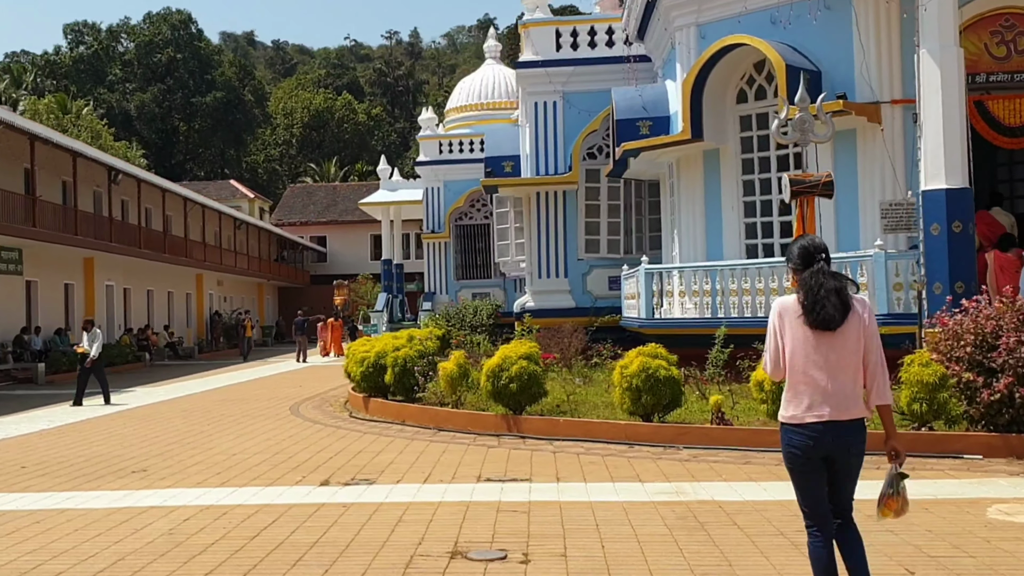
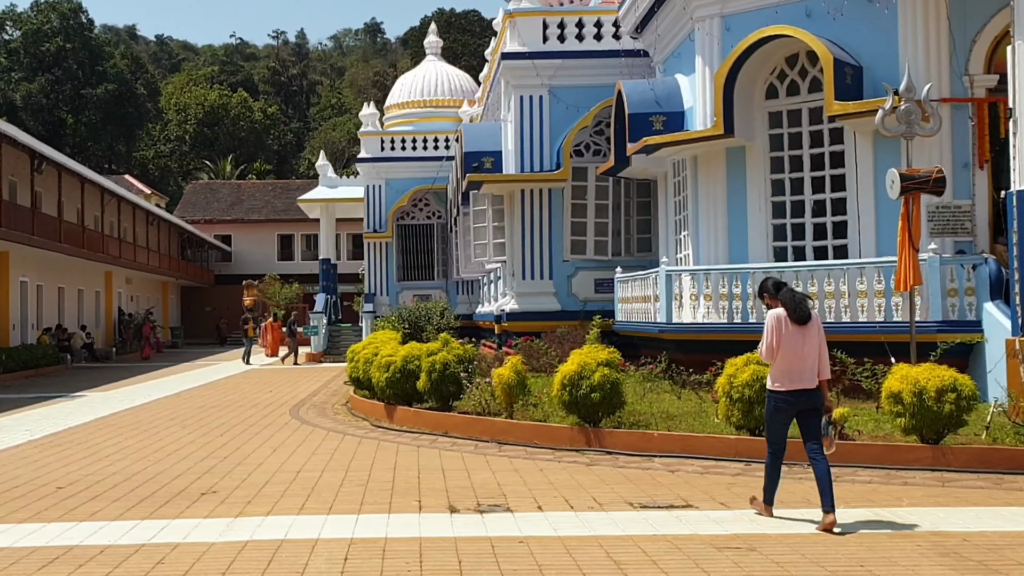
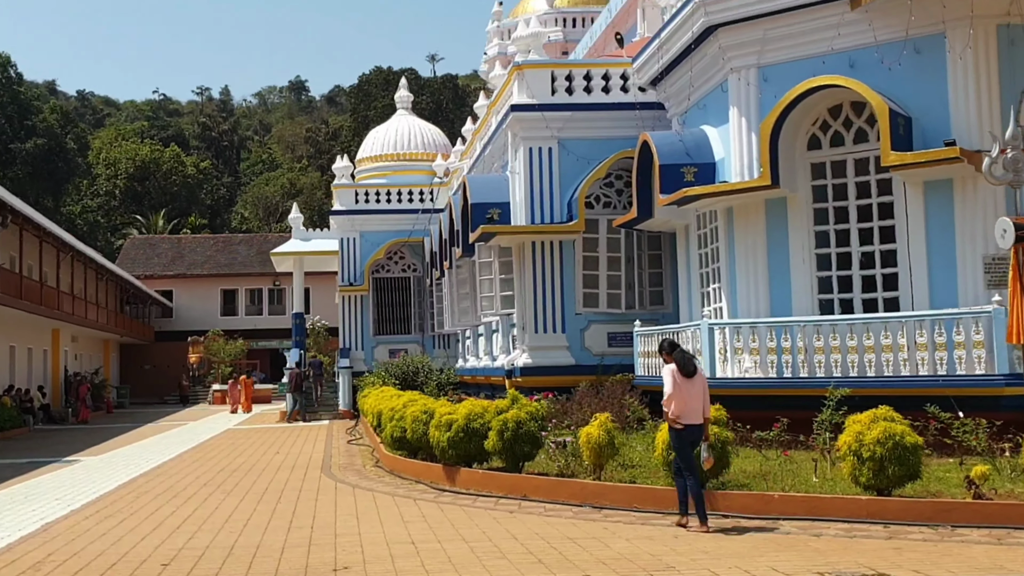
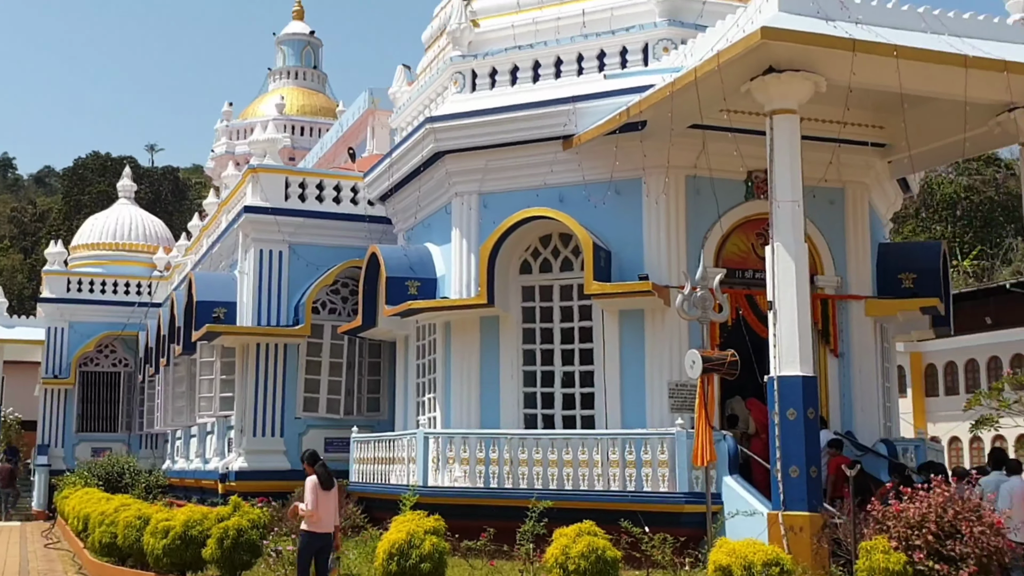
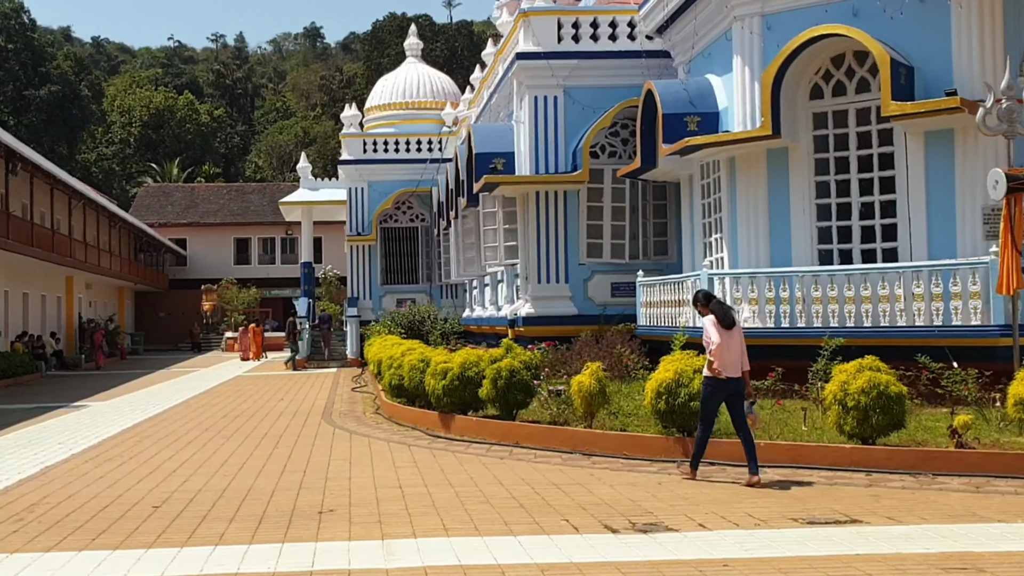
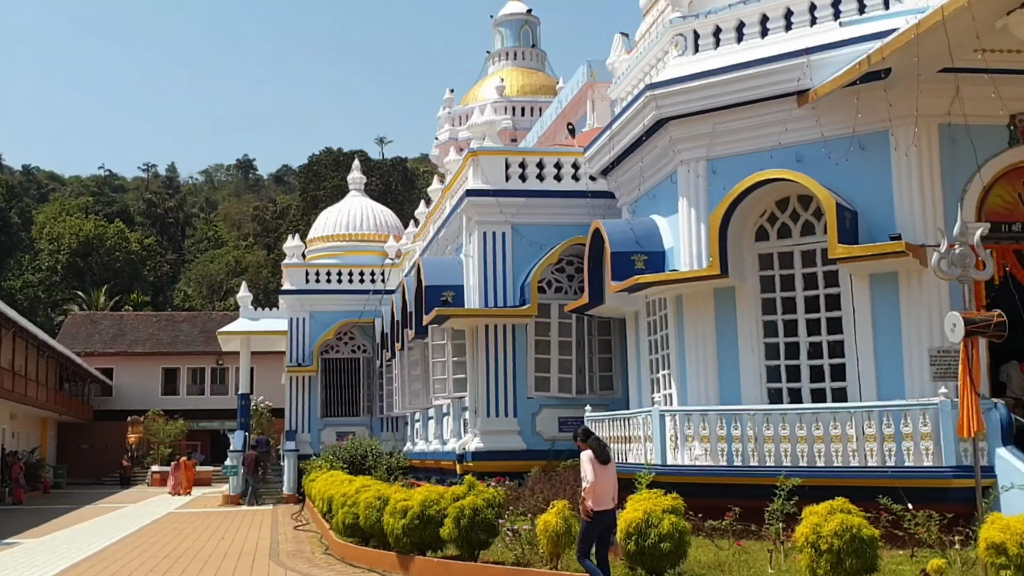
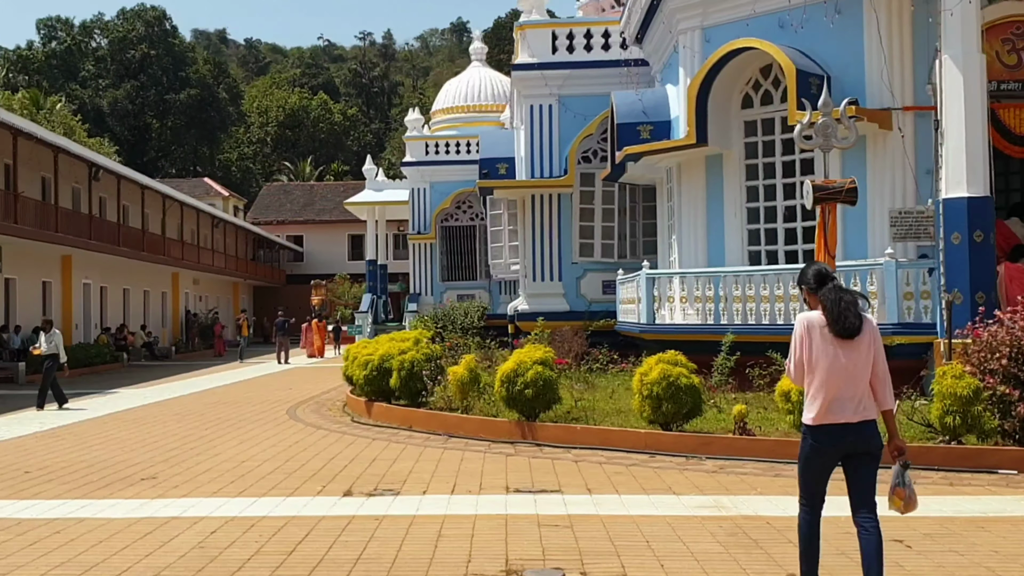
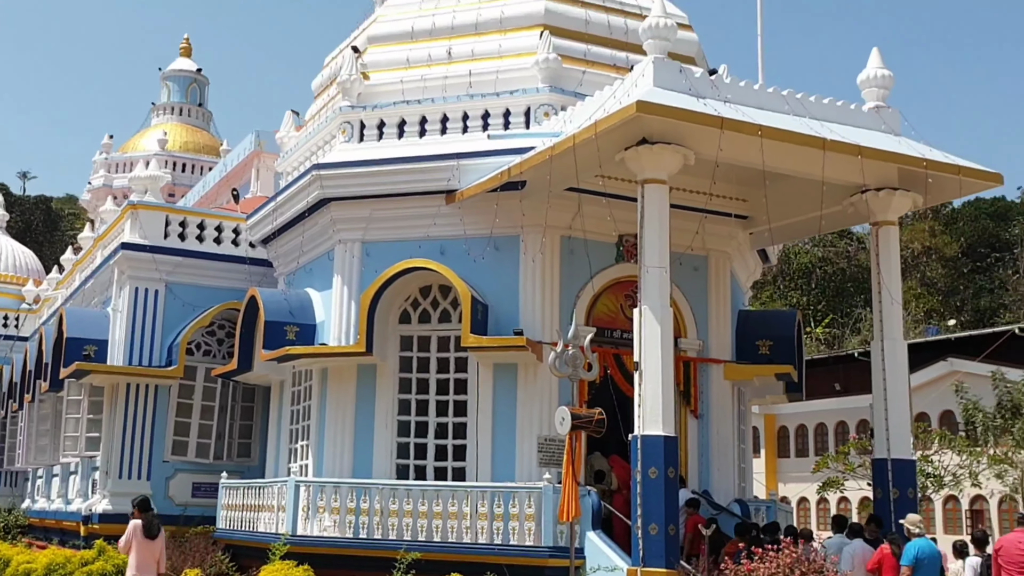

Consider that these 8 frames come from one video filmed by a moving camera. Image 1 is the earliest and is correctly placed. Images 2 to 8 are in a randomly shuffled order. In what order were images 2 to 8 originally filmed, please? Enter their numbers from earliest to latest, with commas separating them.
7, 2, 5, 3, 6, 4, 8
